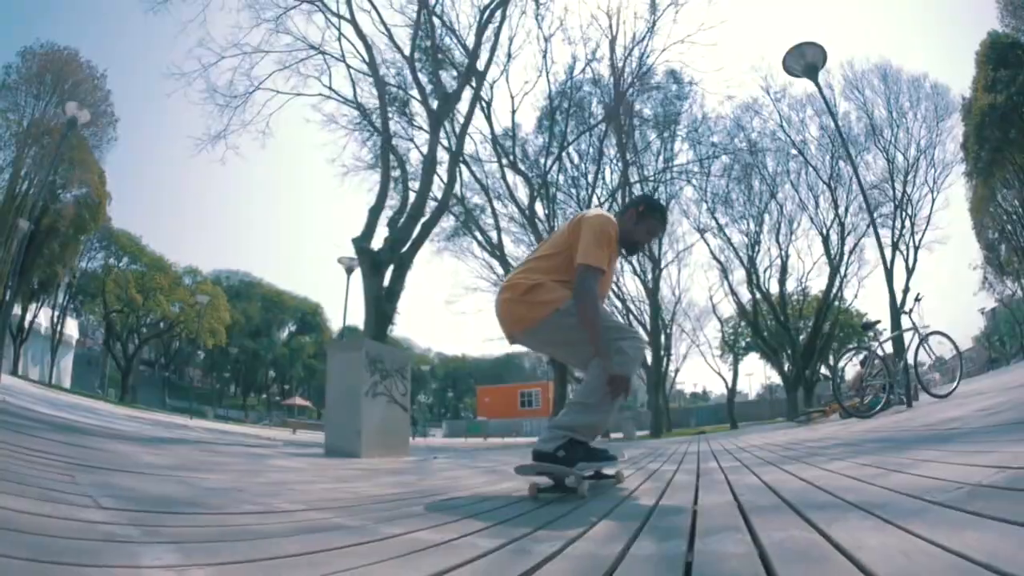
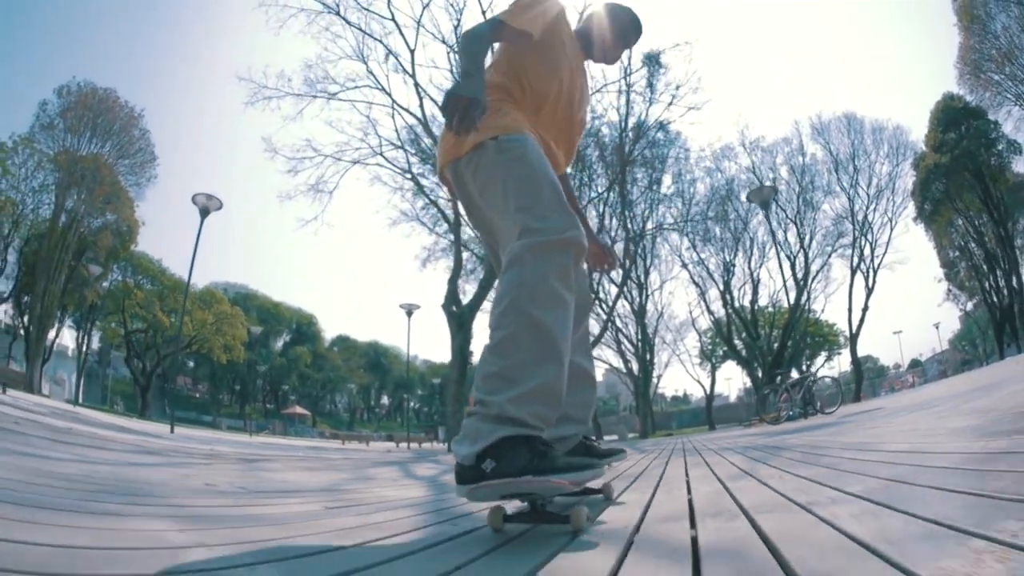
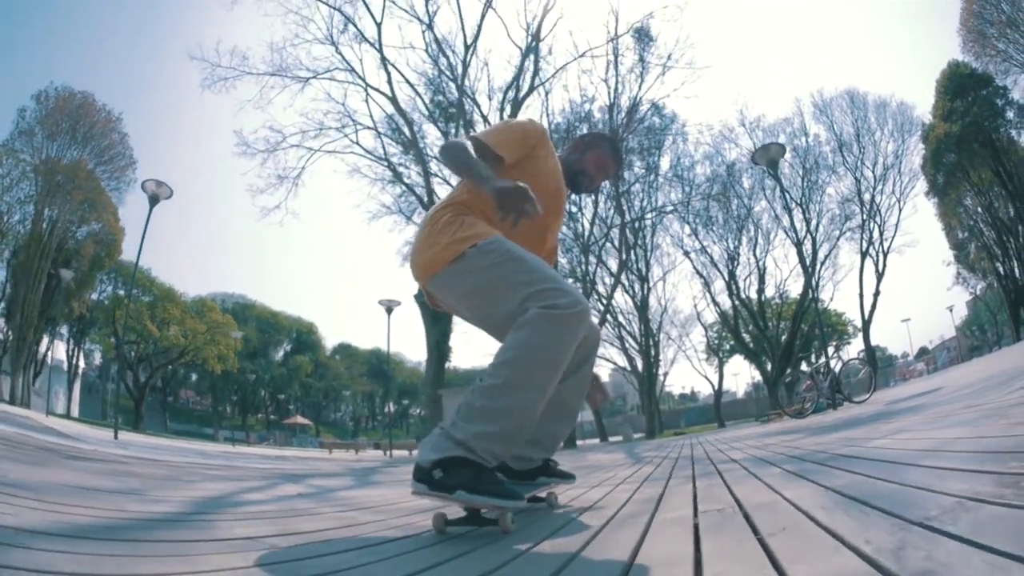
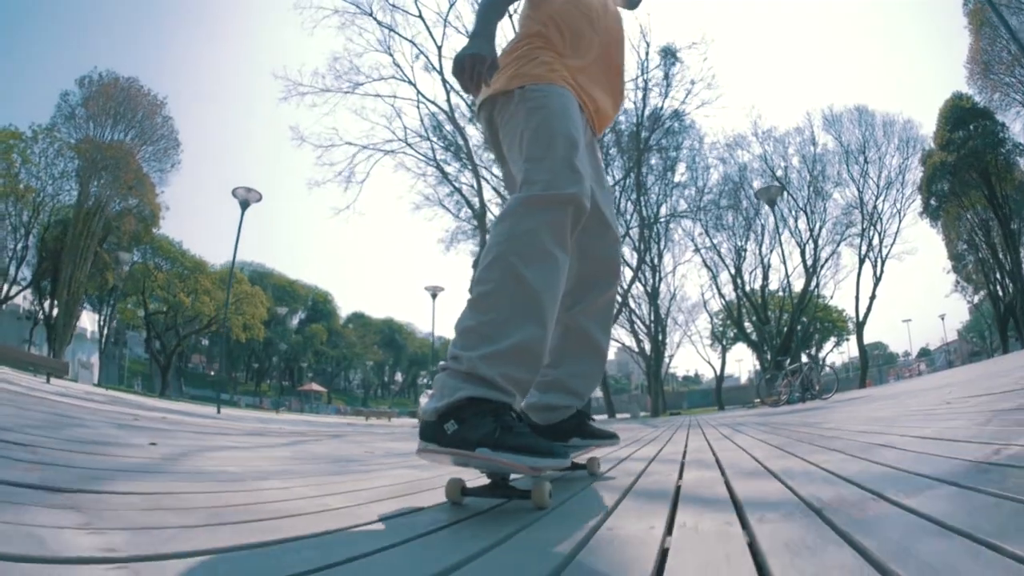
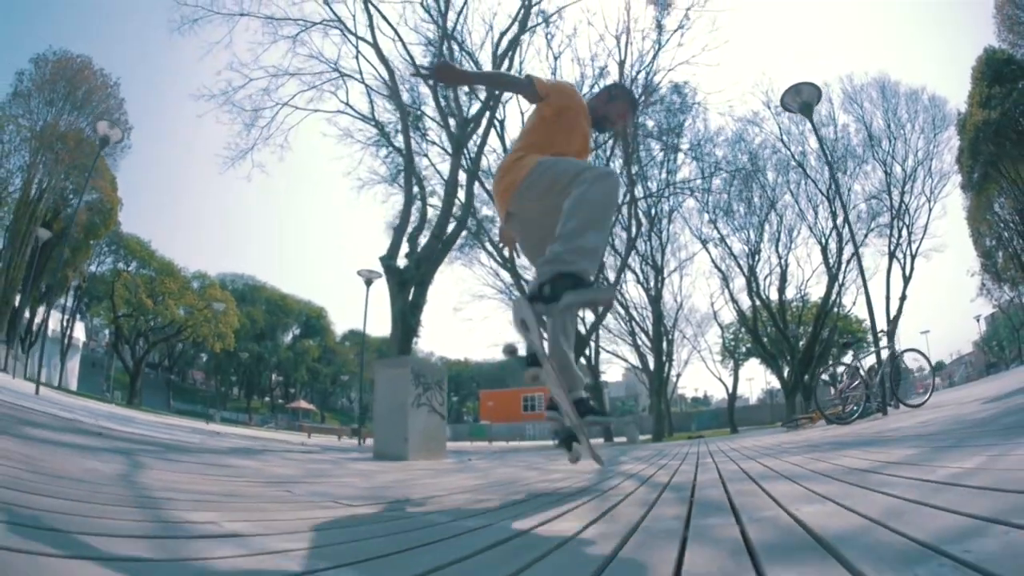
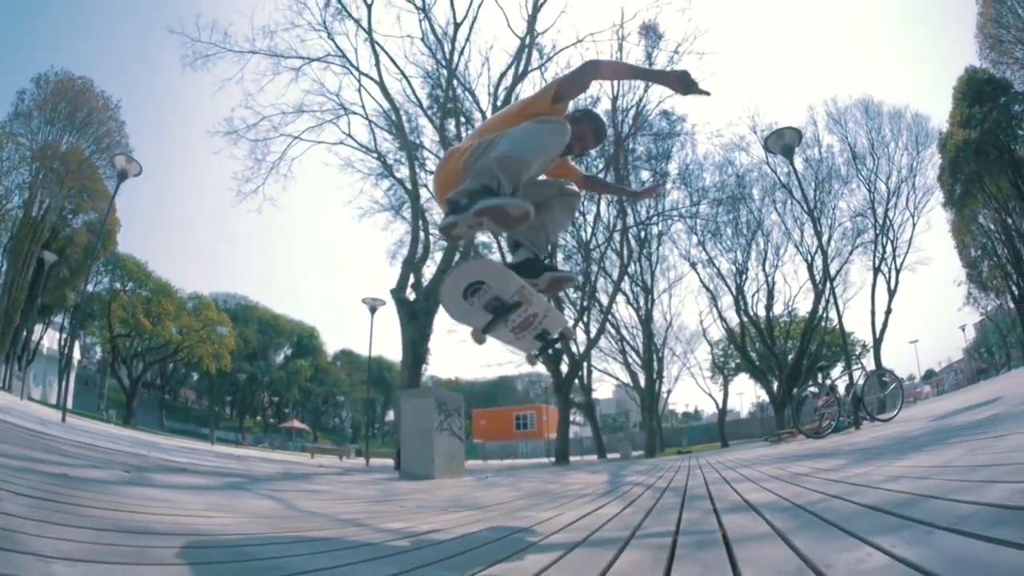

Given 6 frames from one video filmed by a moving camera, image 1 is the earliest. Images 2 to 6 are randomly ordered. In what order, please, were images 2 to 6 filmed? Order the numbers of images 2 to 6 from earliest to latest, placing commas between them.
5, 6, 3, 2, 4
